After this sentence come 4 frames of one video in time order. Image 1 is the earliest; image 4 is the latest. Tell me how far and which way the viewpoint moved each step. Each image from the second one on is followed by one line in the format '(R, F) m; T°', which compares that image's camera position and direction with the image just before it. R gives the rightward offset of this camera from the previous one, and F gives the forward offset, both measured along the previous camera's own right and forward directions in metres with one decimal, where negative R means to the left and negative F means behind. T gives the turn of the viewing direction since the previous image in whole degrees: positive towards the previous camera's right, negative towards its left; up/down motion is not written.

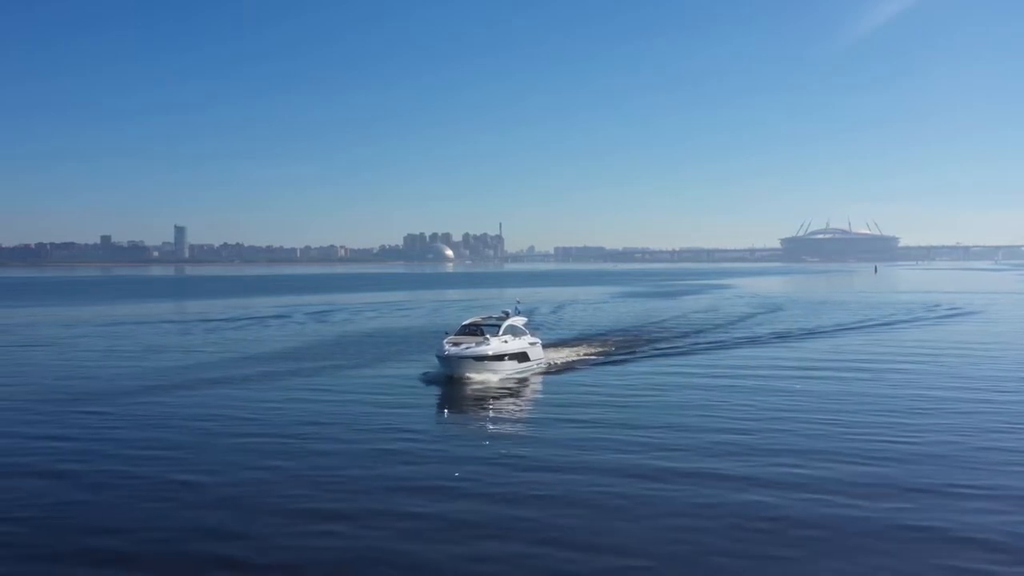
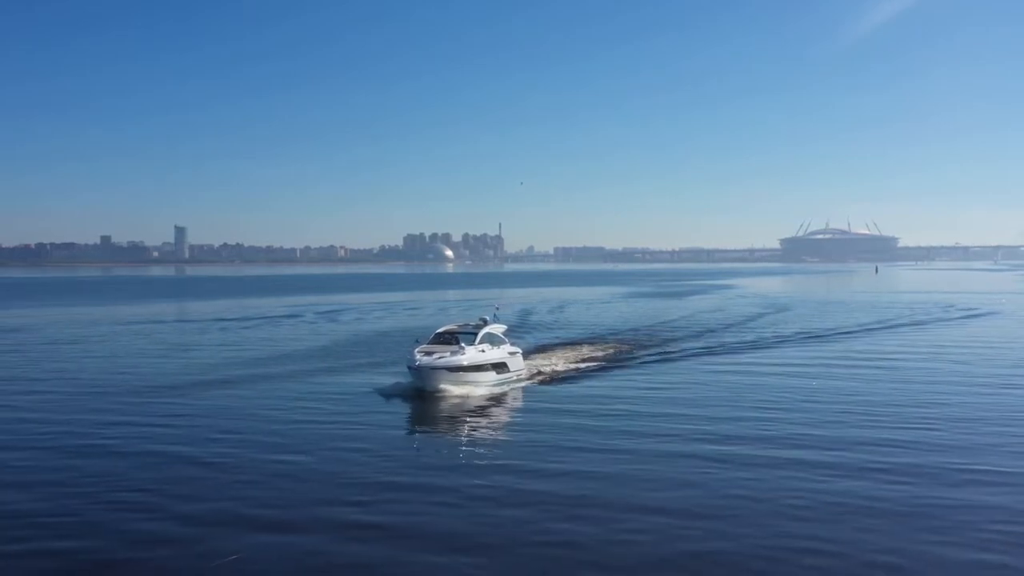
(-0.6, -0.6) m; 0°
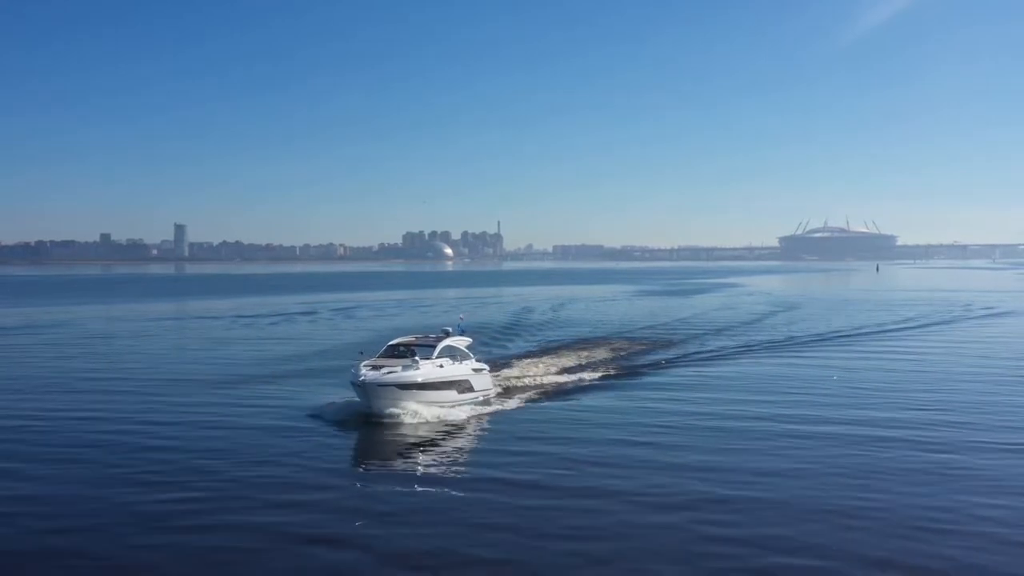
(-1.1, -1.0) m; 0°
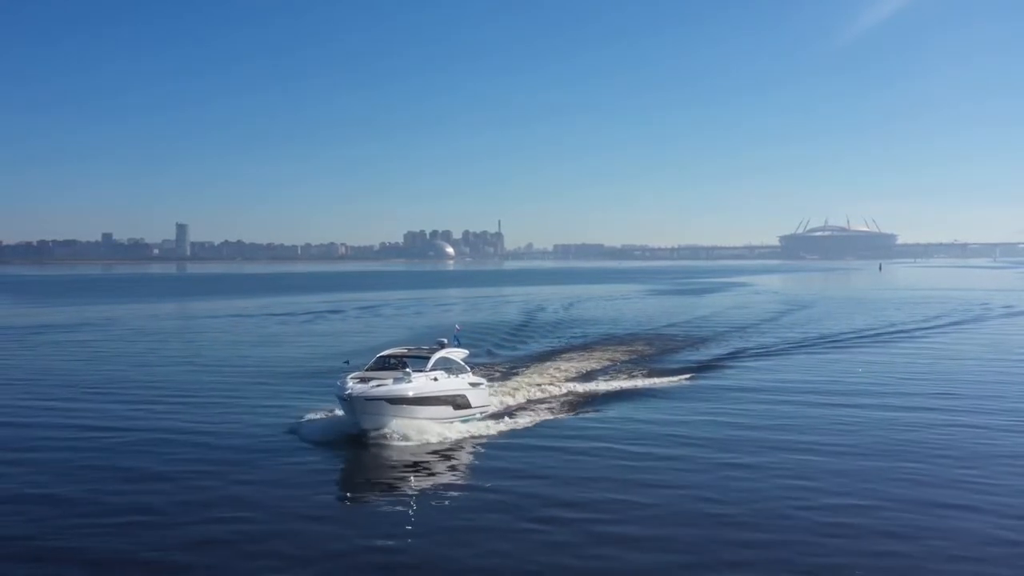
(-1.5, -1.8) m; 0°
